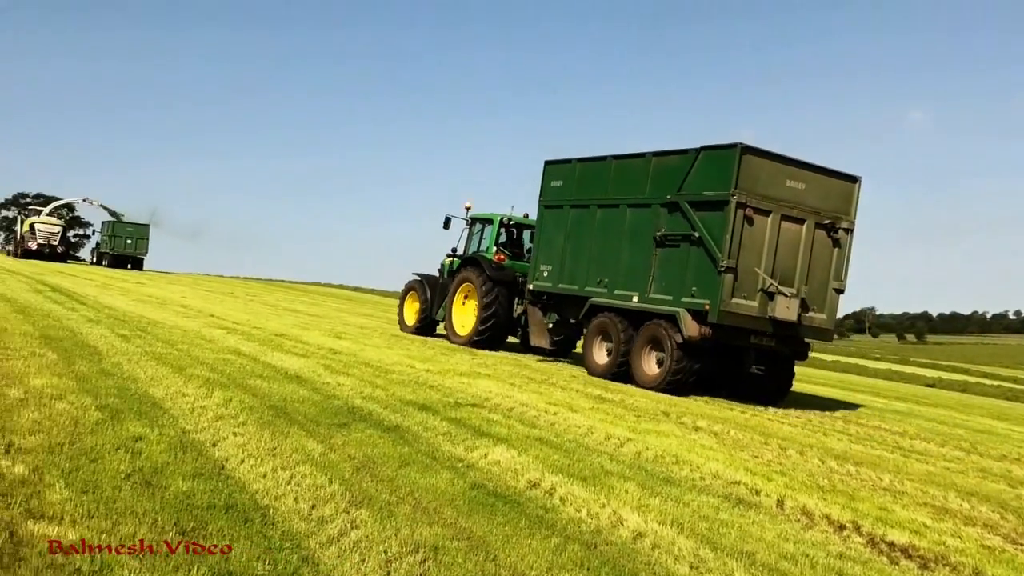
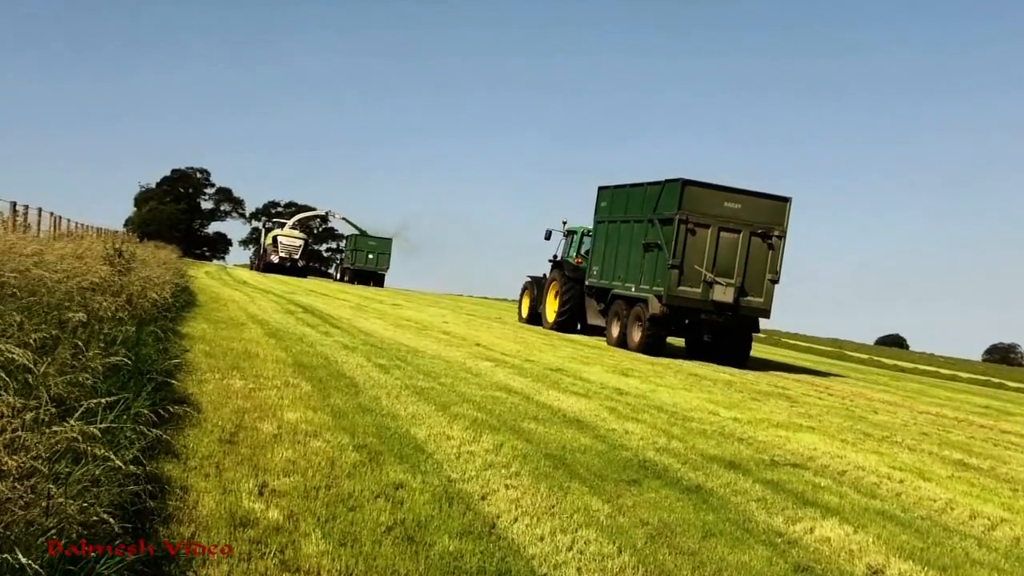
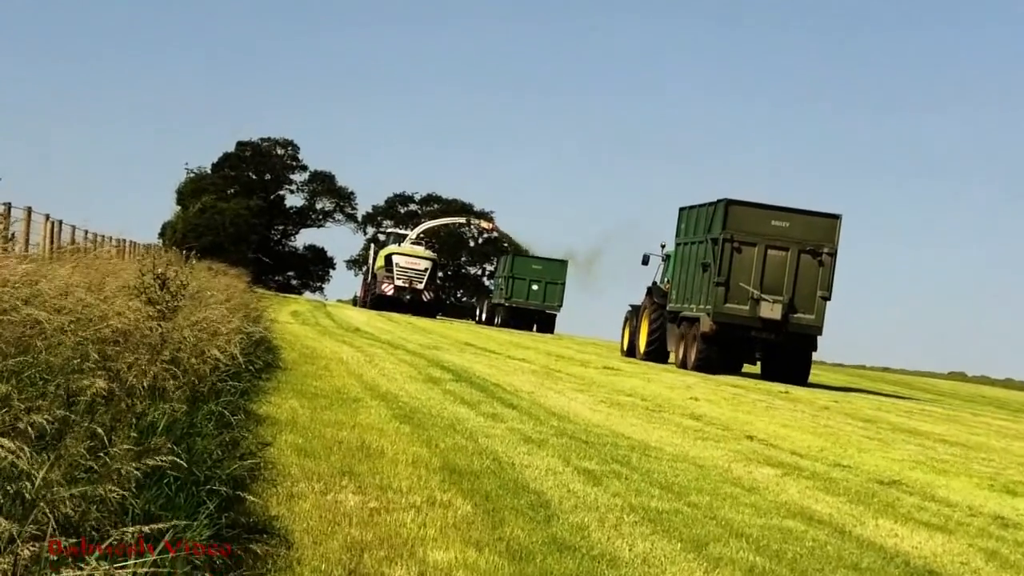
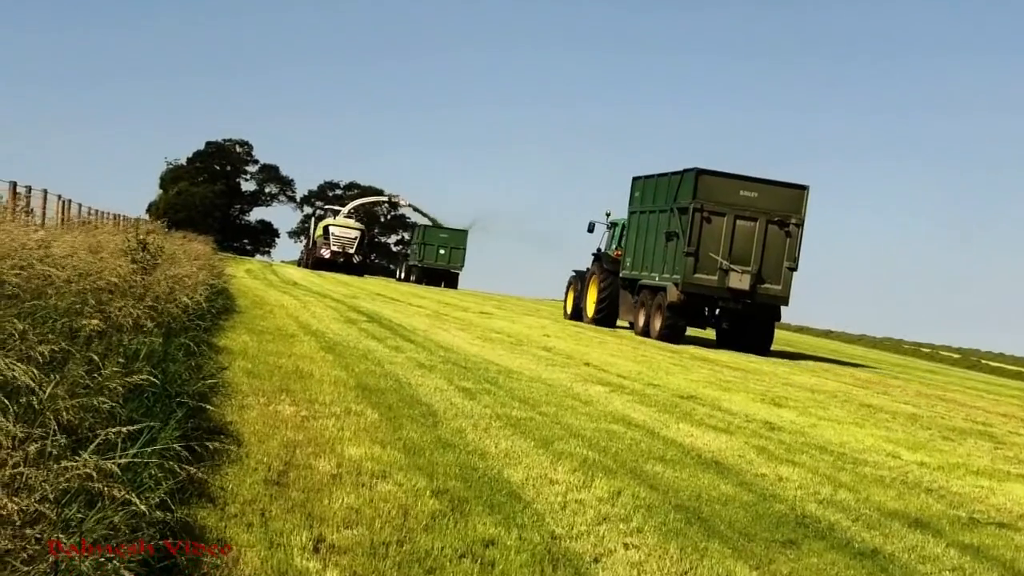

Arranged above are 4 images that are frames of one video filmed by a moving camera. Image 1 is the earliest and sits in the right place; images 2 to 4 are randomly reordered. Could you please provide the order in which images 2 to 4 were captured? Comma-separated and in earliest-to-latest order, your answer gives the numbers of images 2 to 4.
2, 4, 3
